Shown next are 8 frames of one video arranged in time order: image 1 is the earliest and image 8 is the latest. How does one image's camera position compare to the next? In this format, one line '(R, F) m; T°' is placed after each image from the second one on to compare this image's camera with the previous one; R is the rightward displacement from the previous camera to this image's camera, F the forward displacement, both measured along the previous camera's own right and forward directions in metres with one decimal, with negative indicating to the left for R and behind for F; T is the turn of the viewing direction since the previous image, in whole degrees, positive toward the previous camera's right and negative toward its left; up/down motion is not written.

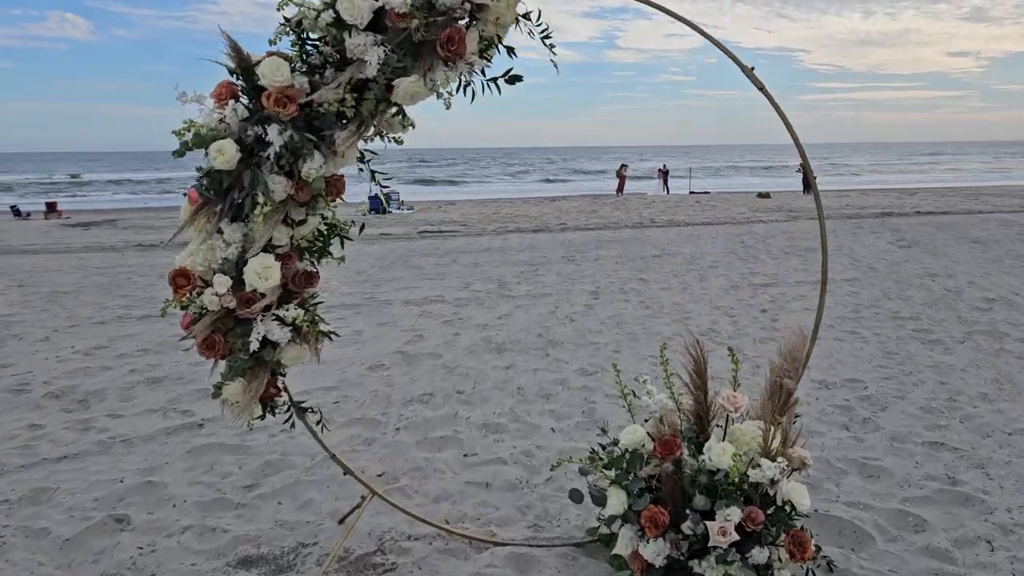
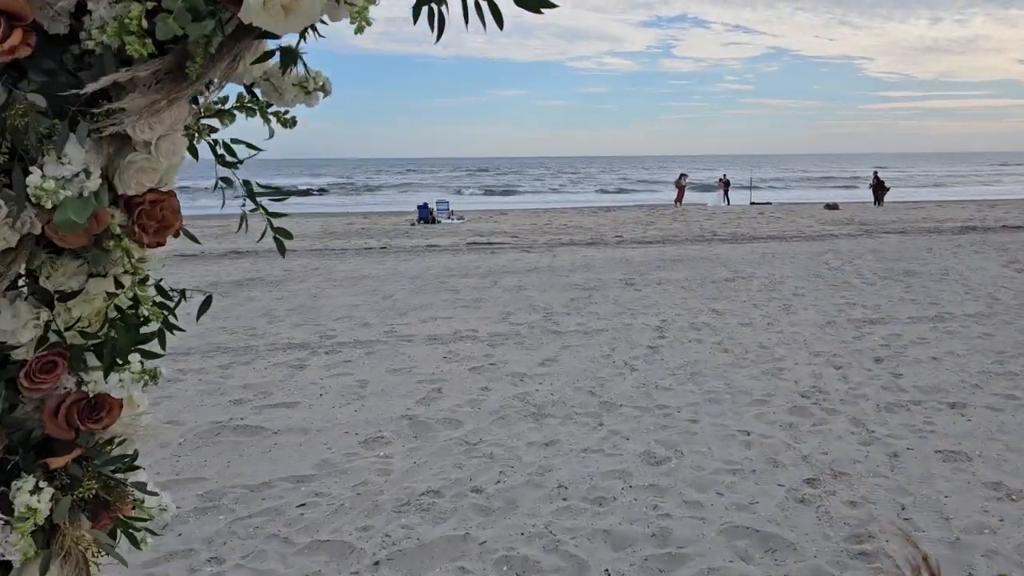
(+0.1, +1.3) m; -4°
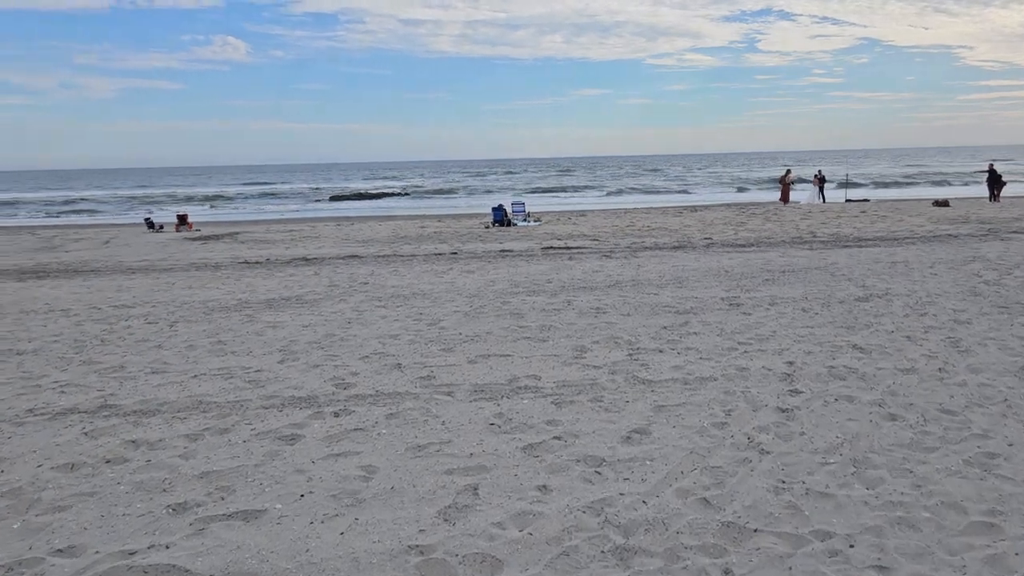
(0.0, +1.6) m; -6°
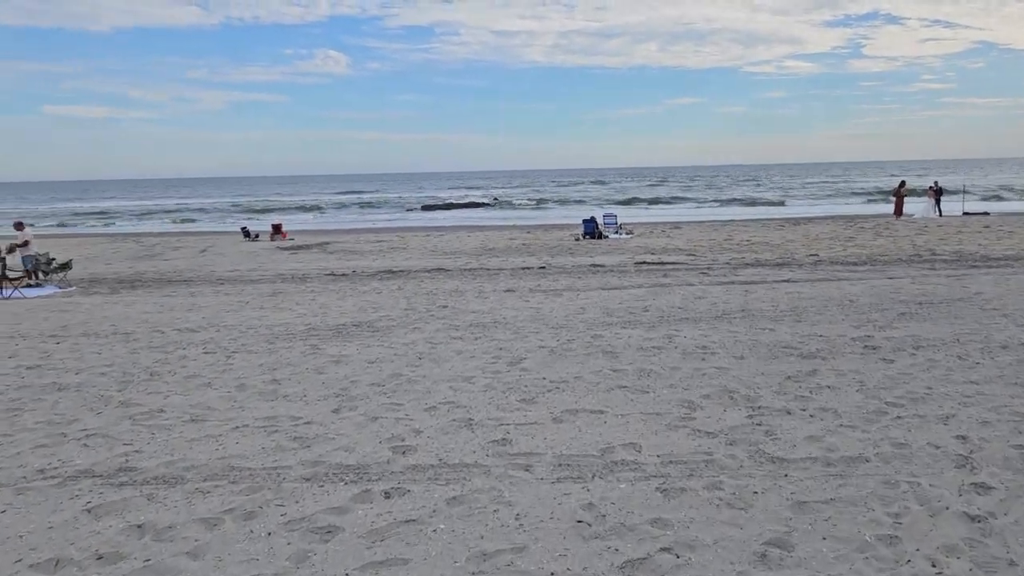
(0.0, +0.9) m; -6°
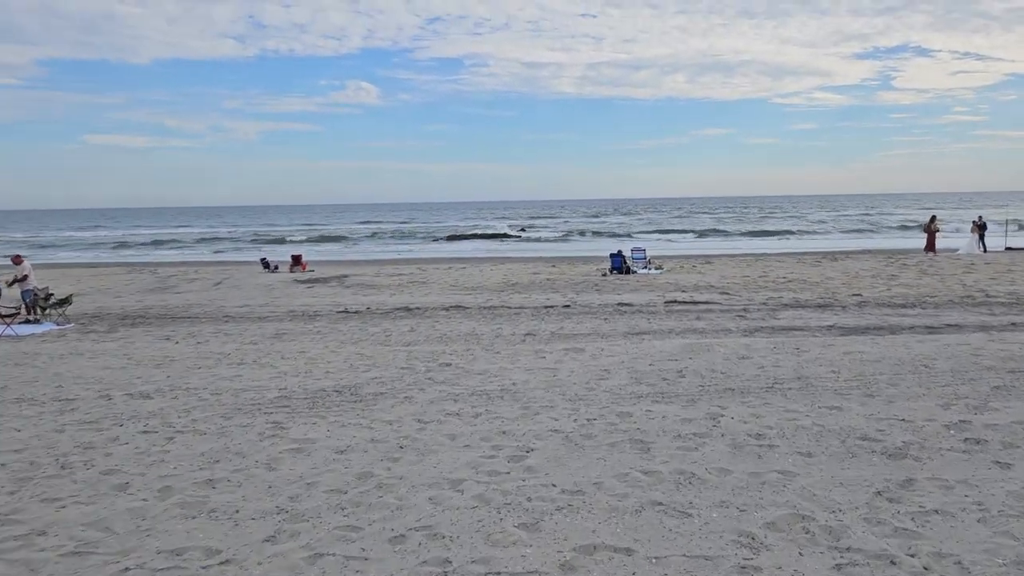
(+0.1, +1.2) m; -2°
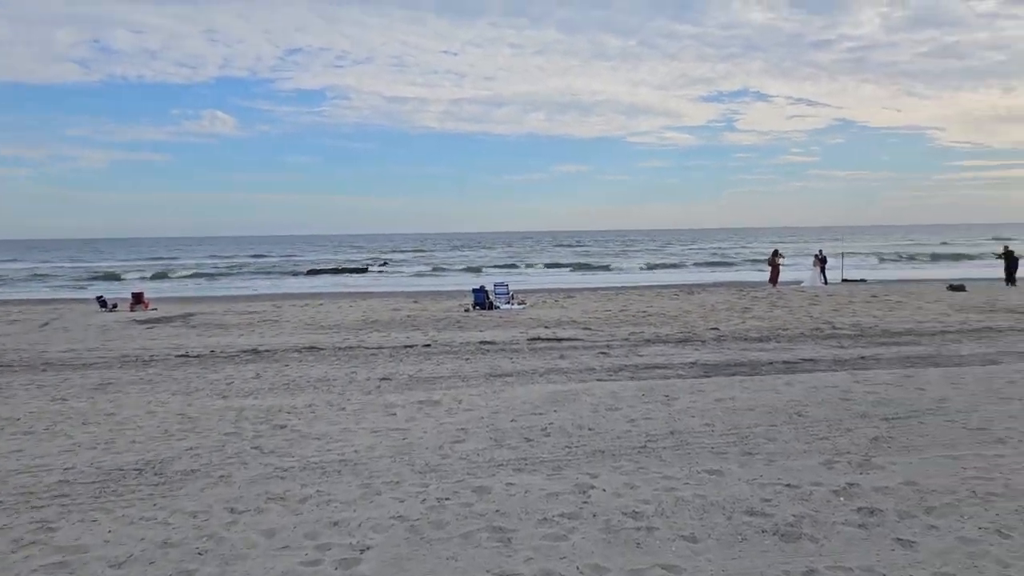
(+0.2, +0.8) m; +9°
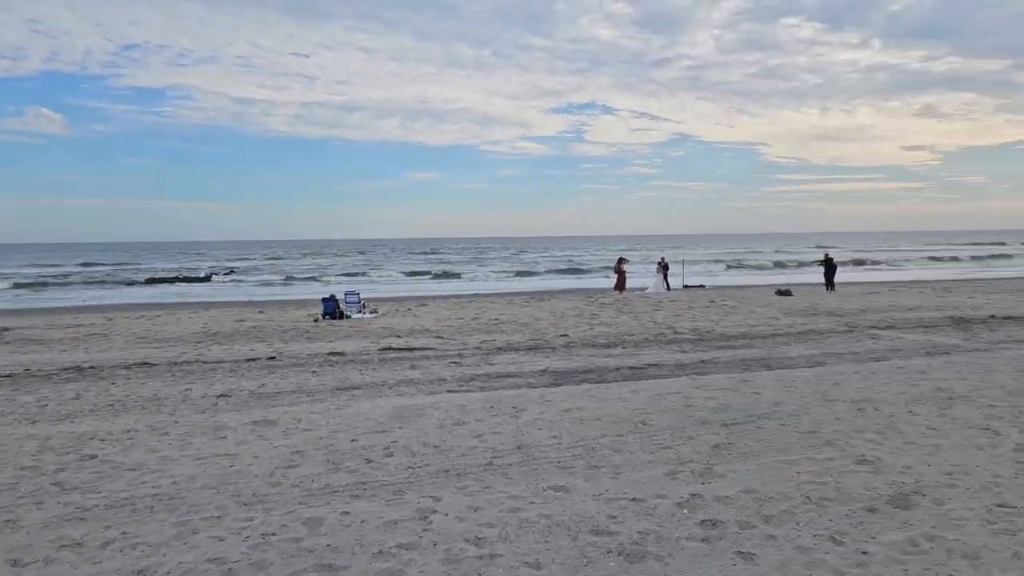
(+0.1, +0.3) m; +10°
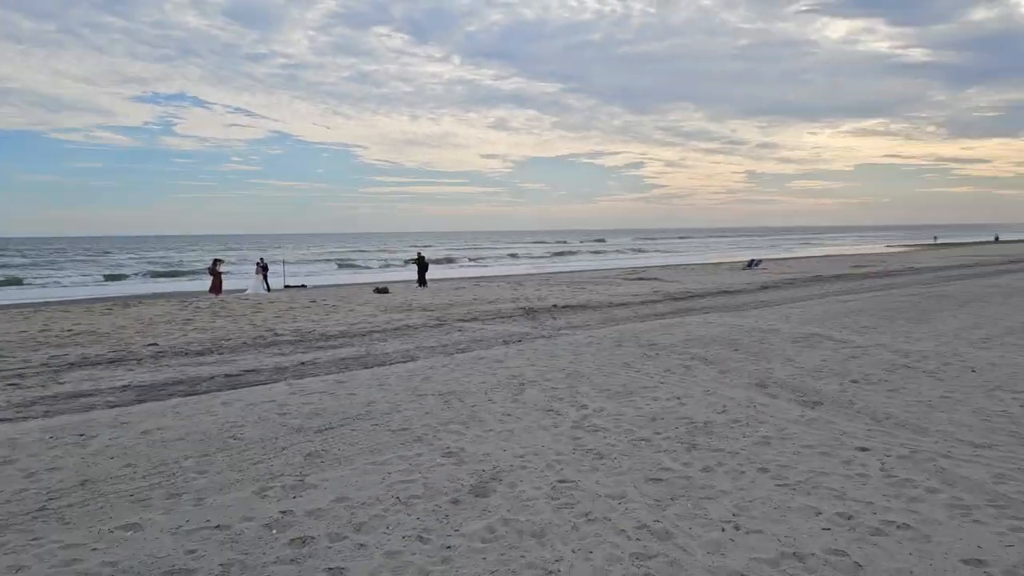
(-0.3, +1.0) m; +14°
